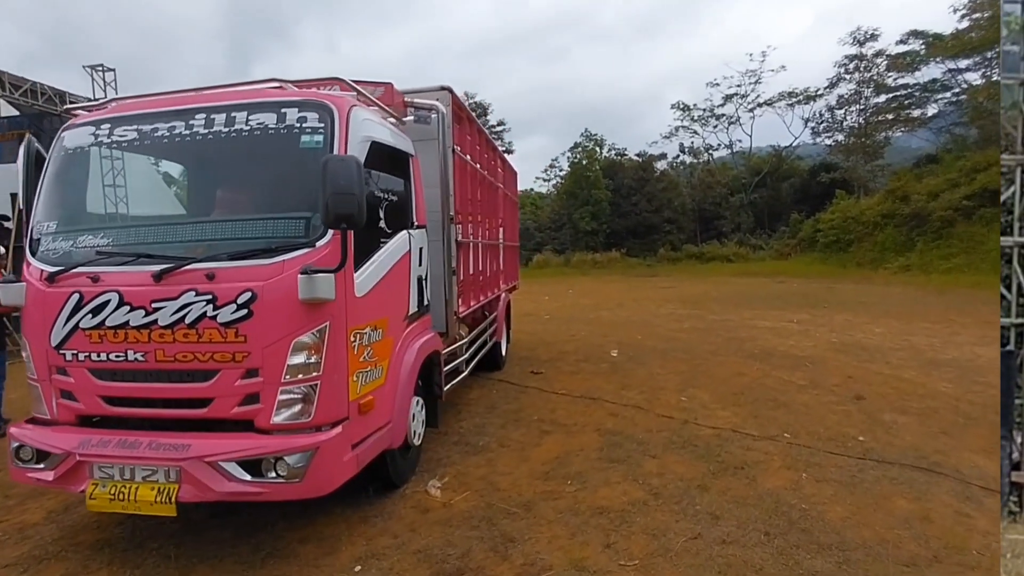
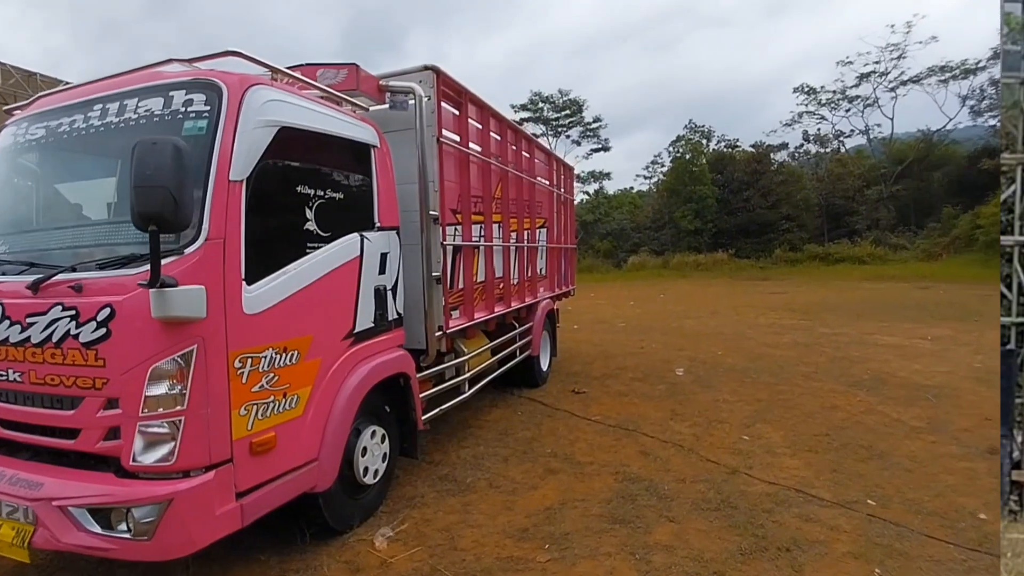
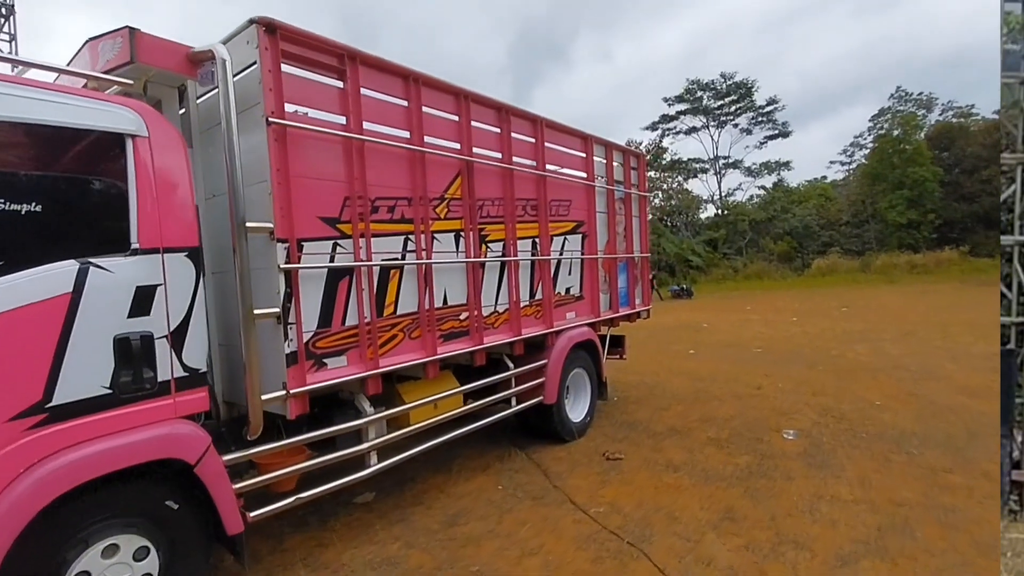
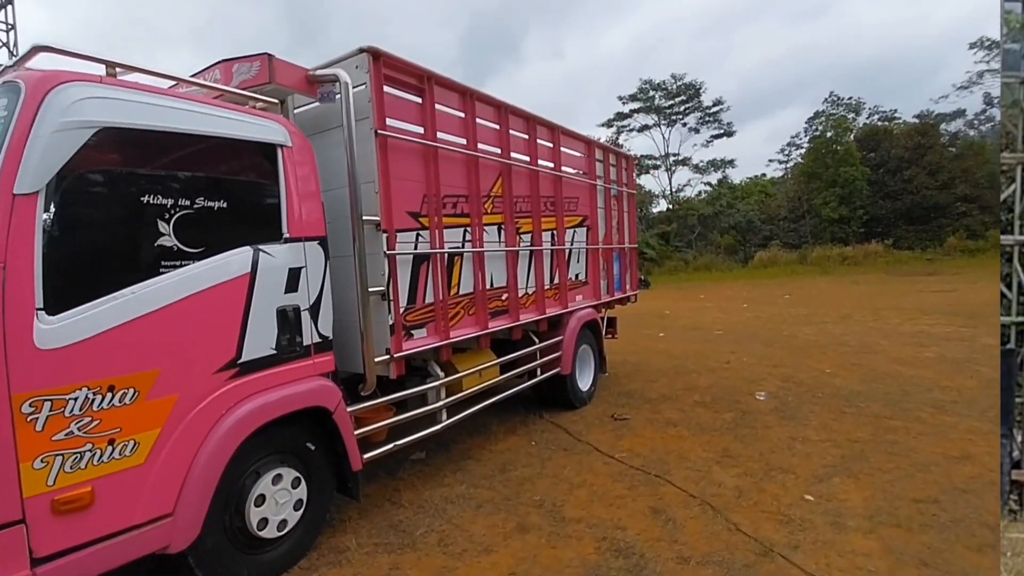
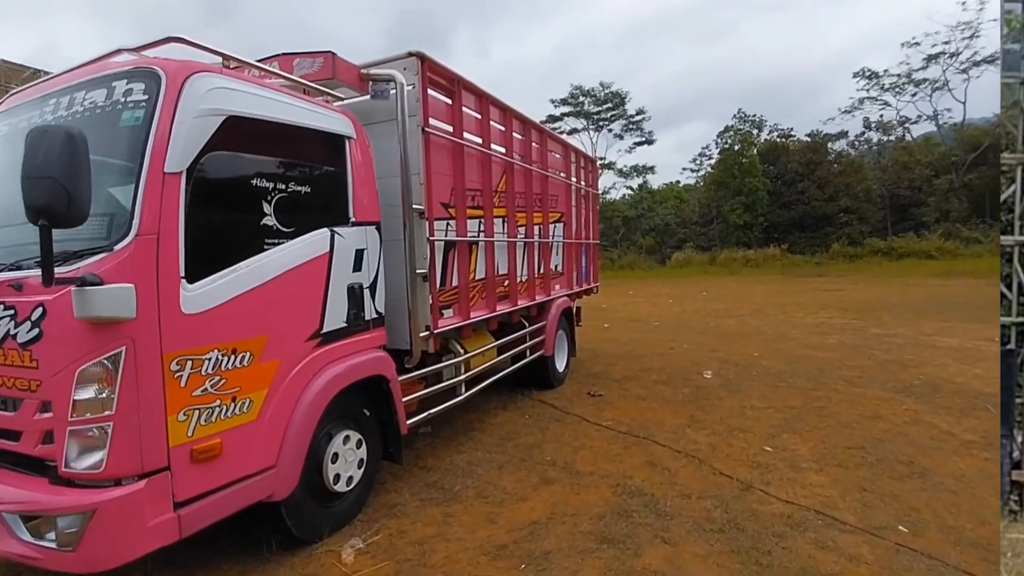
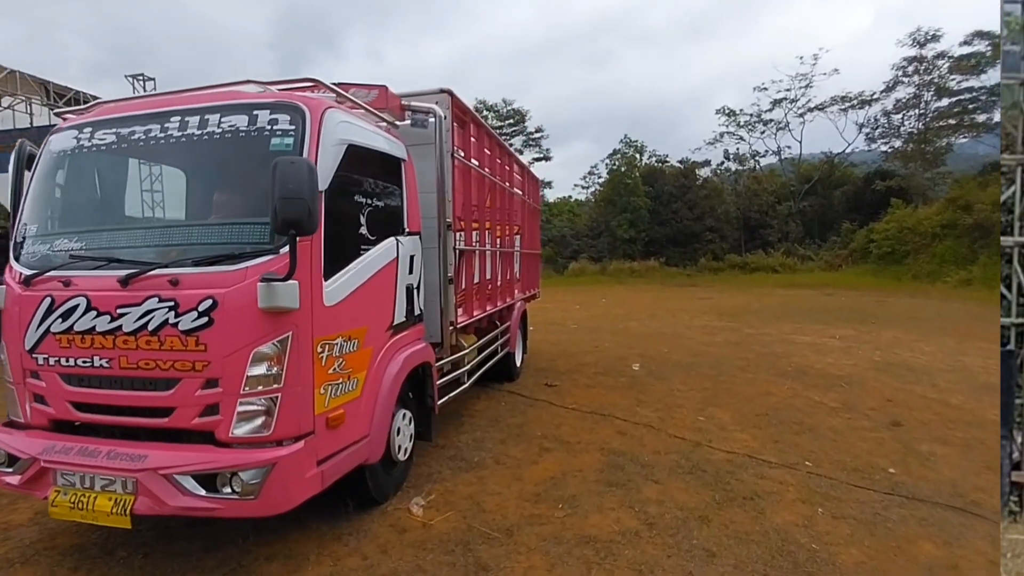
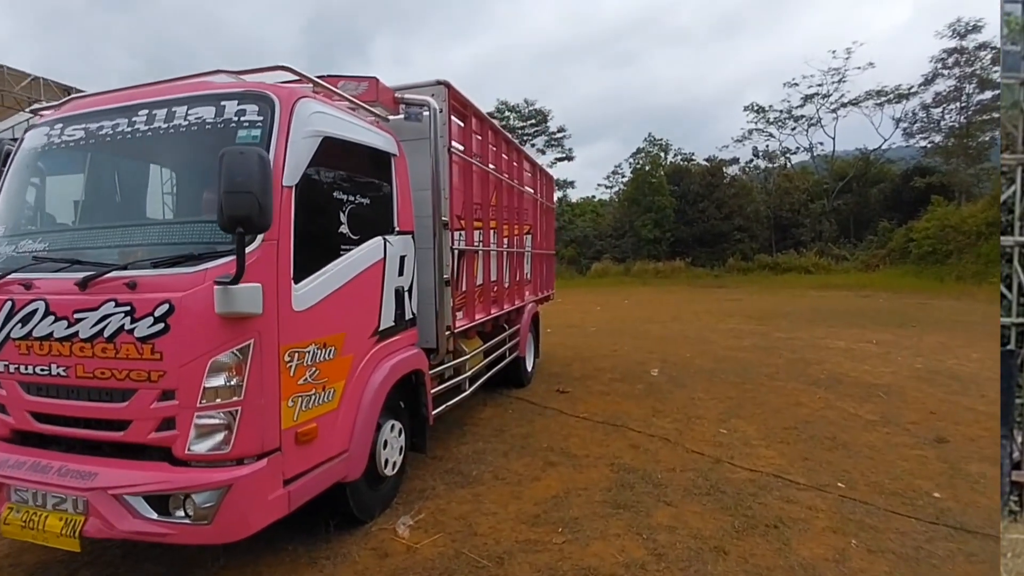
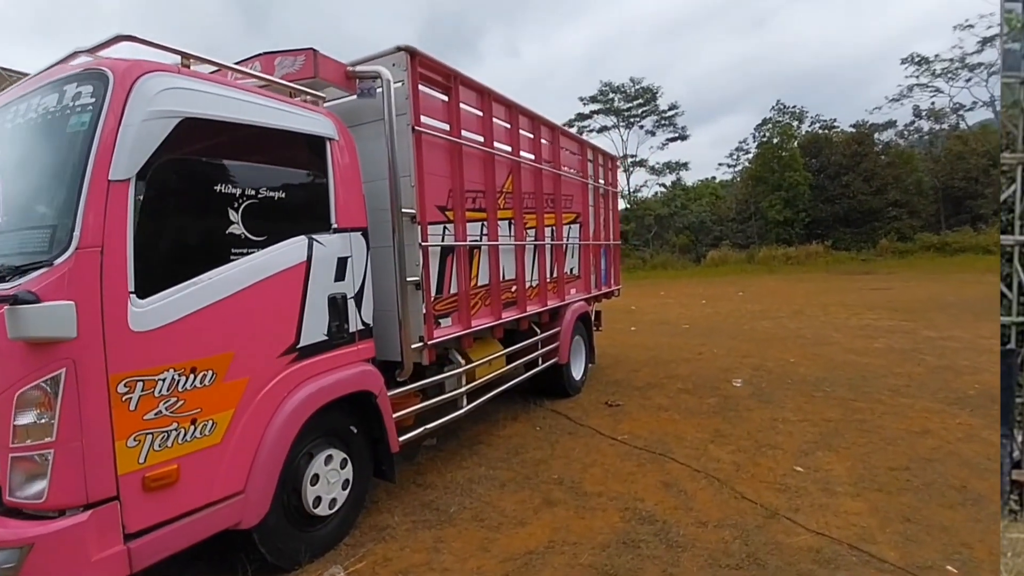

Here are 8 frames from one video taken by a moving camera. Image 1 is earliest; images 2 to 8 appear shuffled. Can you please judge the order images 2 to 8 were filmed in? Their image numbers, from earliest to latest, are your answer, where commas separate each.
6, 7, 2, 5, 8, 4, 3
